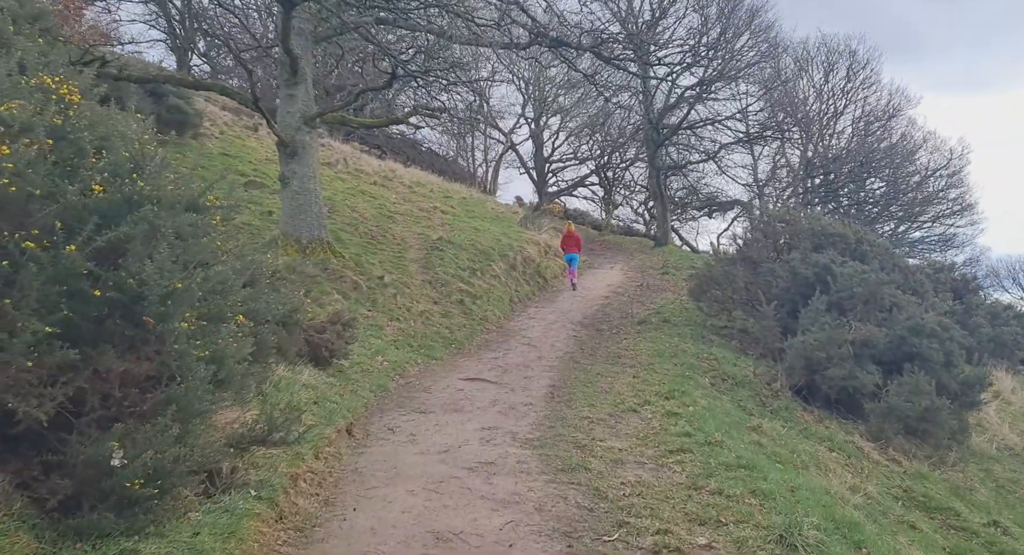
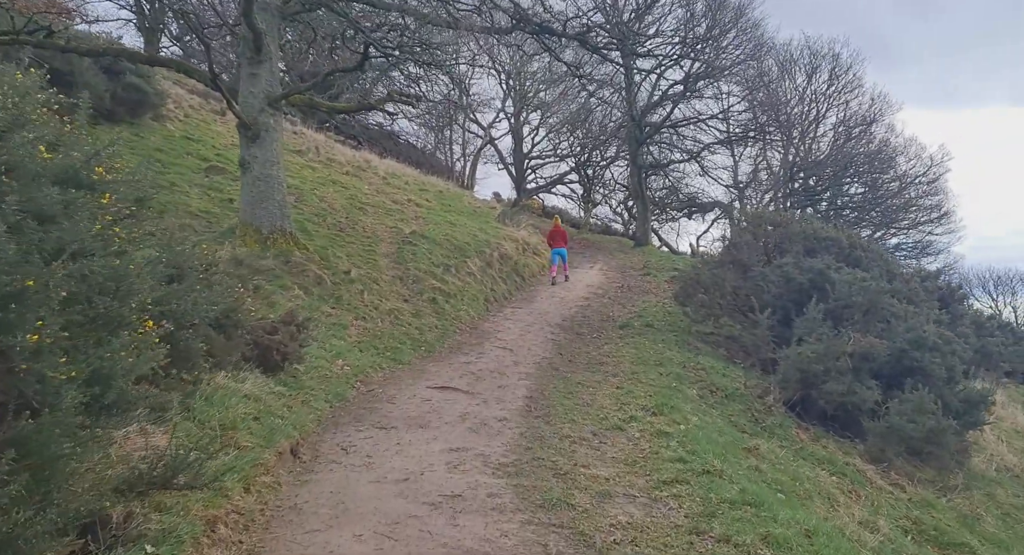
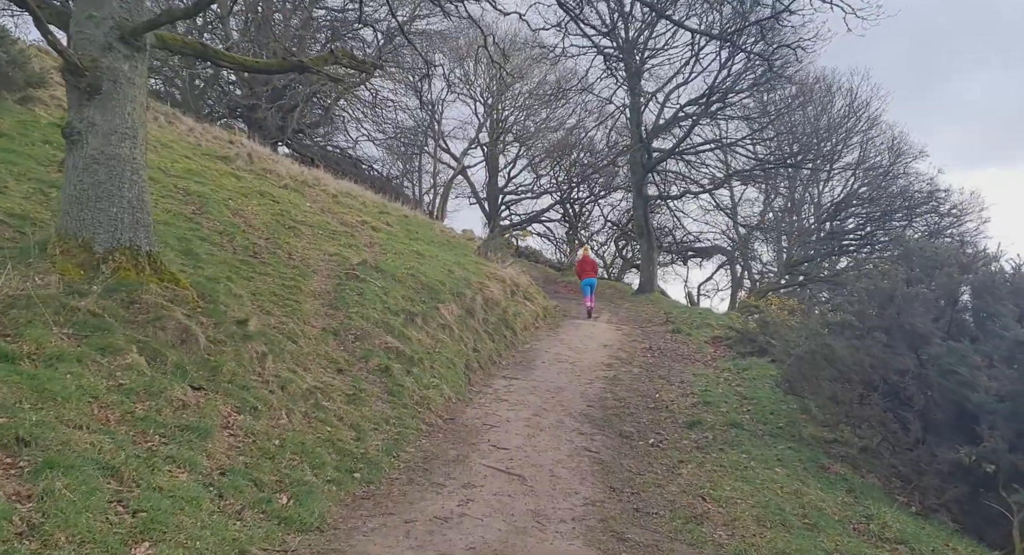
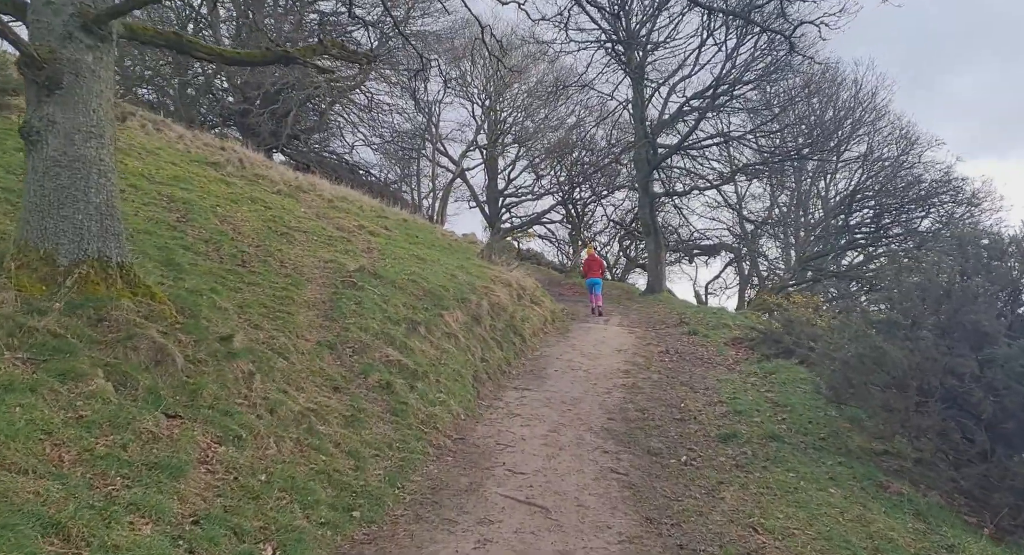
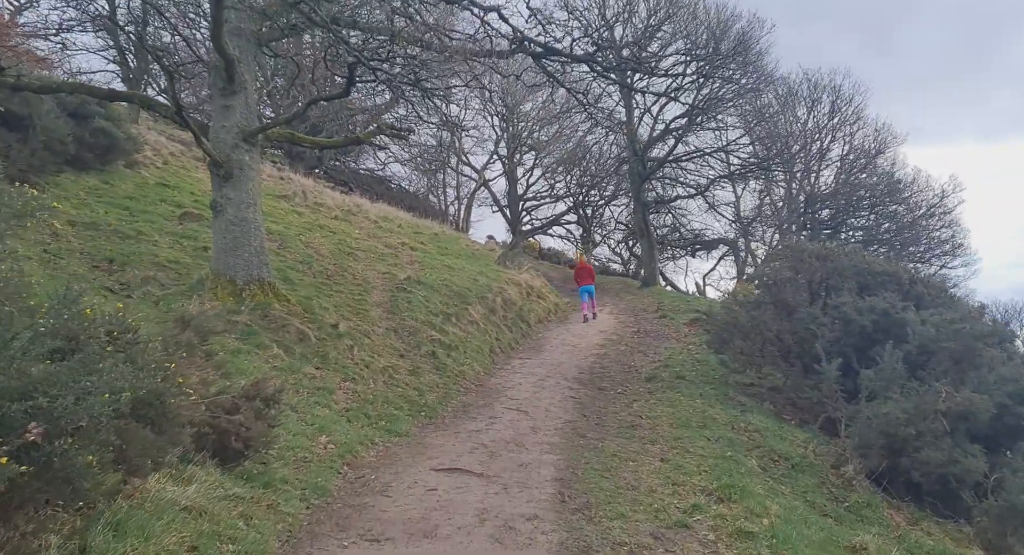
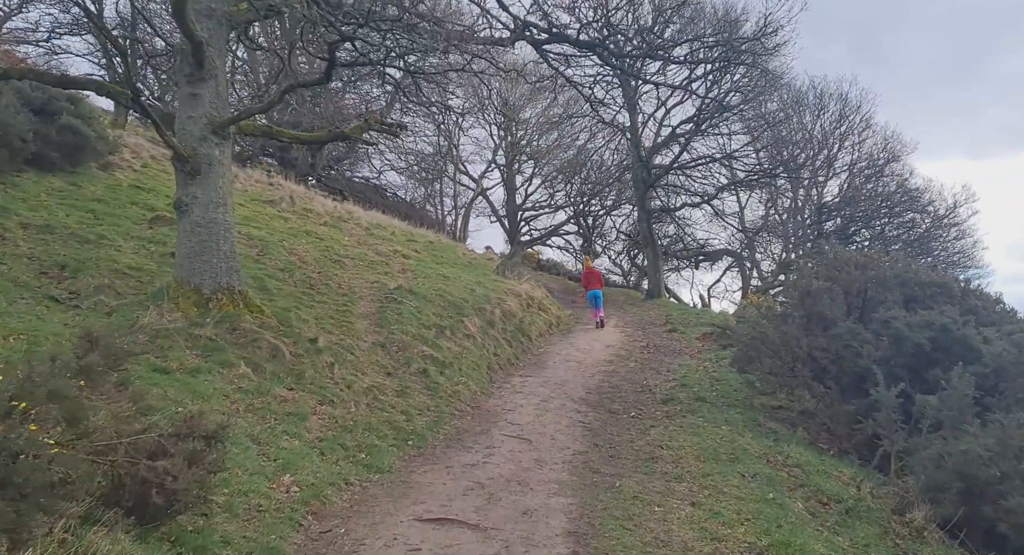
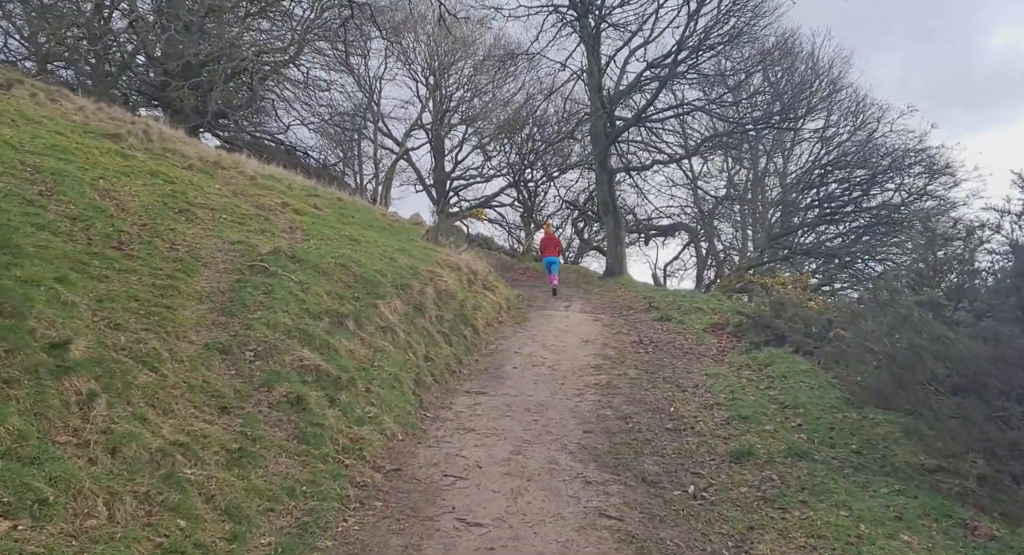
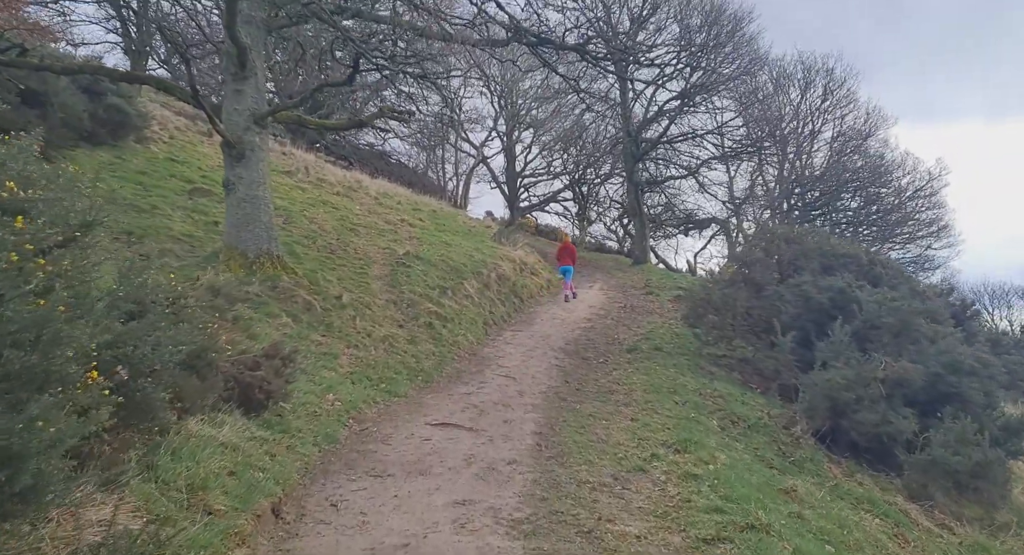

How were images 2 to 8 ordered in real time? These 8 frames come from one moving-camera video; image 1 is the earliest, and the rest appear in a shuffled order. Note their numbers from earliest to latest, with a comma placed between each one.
2, 8, 5, 6, 3, 4, 7
